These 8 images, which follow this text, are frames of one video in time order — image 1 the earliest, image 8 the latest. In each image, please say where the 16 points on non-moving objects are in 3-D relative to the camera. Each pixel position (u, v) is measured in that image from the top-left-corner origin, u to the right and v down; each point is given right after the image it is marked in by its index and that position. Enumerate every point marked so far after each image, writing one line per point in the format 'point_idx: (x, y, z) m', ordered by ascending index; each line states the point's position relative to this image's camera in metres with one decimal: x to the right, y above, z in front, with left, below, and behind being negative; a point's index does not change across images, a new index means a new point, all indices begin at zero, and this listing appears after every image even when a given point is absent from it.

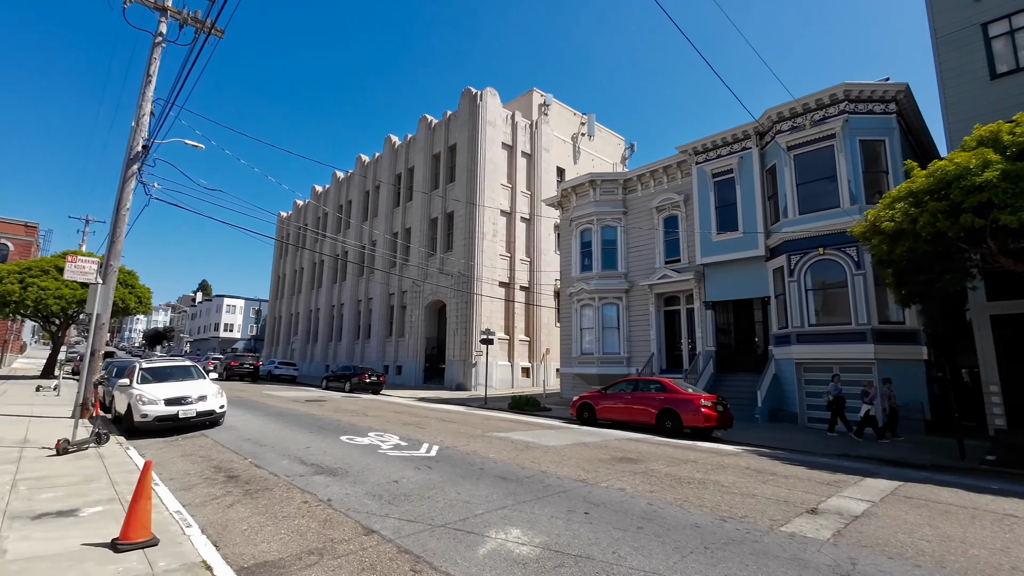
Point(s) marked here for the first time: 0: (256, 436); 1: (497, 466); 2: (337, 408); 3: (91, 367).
0: (-5.4, -3.2, +10.4) m
1: (-0.2, -2.8, +7.6) m
2: (-5.9, -4.1, +16.6) m
3: (-10.6, -2.0, +12.1) m
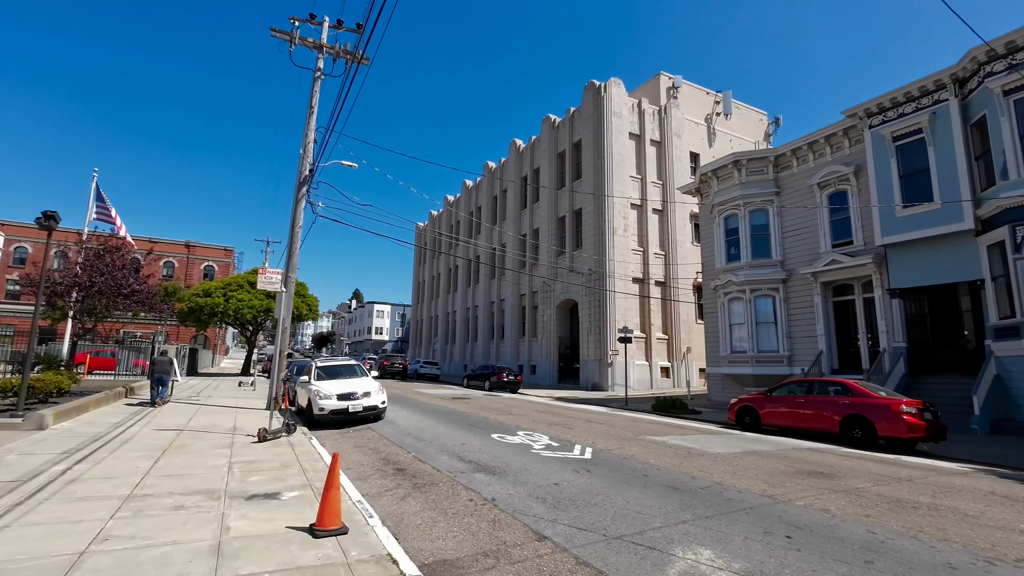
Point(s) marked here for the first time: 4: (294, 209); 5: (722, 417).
0: (-2.2, -3.2, +11.0) m
1: (+2.2, -2.7, +7.0) m
2: (-1.1, -4.1, +17.1) m
3: (-6.7, -2.2, +13.9) m
4: (-6.9, +2.5, +15.5) m
5: (+6.7, -4.1, +15.7) m
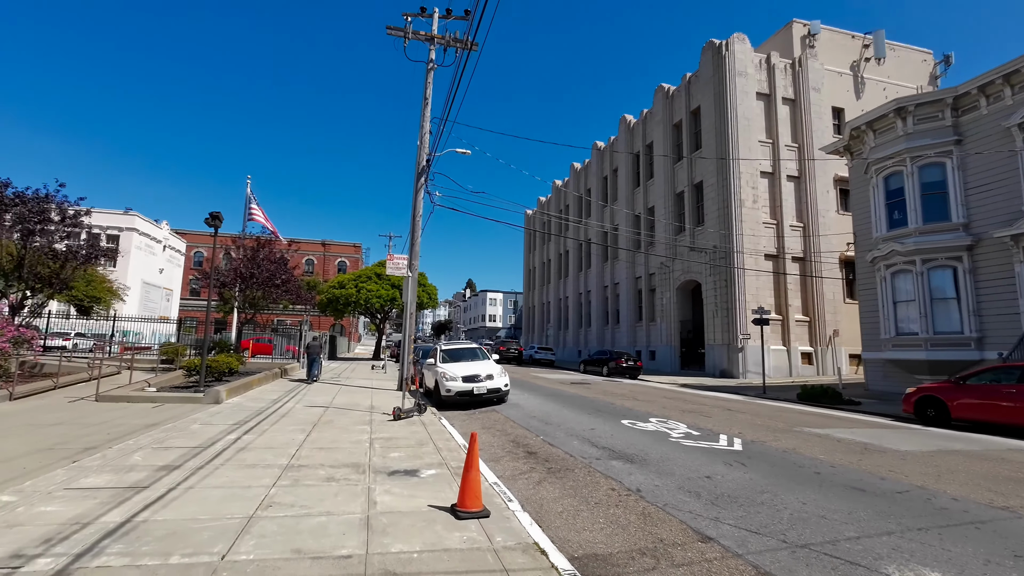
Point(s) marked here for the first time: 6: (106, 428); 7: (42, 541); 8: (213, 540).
0: (+0.6, -2.8, +10.8) m
1: (+4.0, -2.2, +5.9) m
2: (+3.1, -3.5, +16.5) m
3: (-3.2, -1.8, +14.6) m
4: (-3.2, +3.0, +16.1) m
5: (+10.4, -3.3, +13.4) m
6: (-6.5, -2.2, +7.8) m
7: (-3.4, -1.8, +3.5) m
8: (-2.3, -1.9, +3.7) m
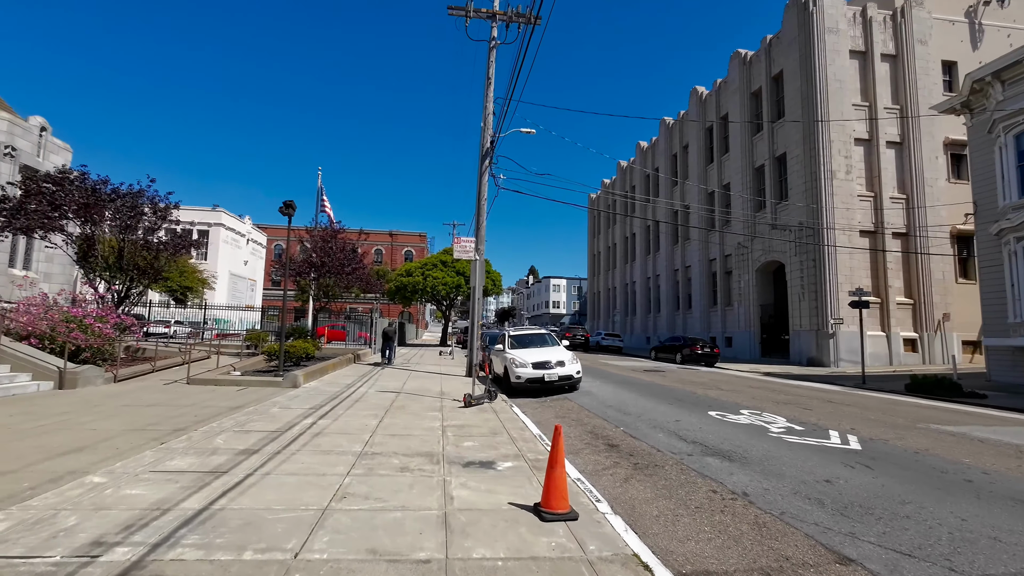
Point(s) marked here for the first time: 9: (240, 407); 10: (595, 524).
0: (+2.2, -2.4, +10.1) m
1: (+4.8, -1.9, +4.9) m
2: (+5.4, -2.9, +15.6) m
3: (-1.2, -1.4, +14.4) m
4: (-1.0, +3.4, +15.8) m
5: (+12.2, -2.7, +11.5) m
6: (-5.2, -2.0, +8.1) m
7: (-2.8, -1.7, +3.5) m
8: (-1.6, -1.8, +3.5) m
9: (-4.7, -2.0, +8.4) m
10: (+0.7, -1.9, +4.0) m
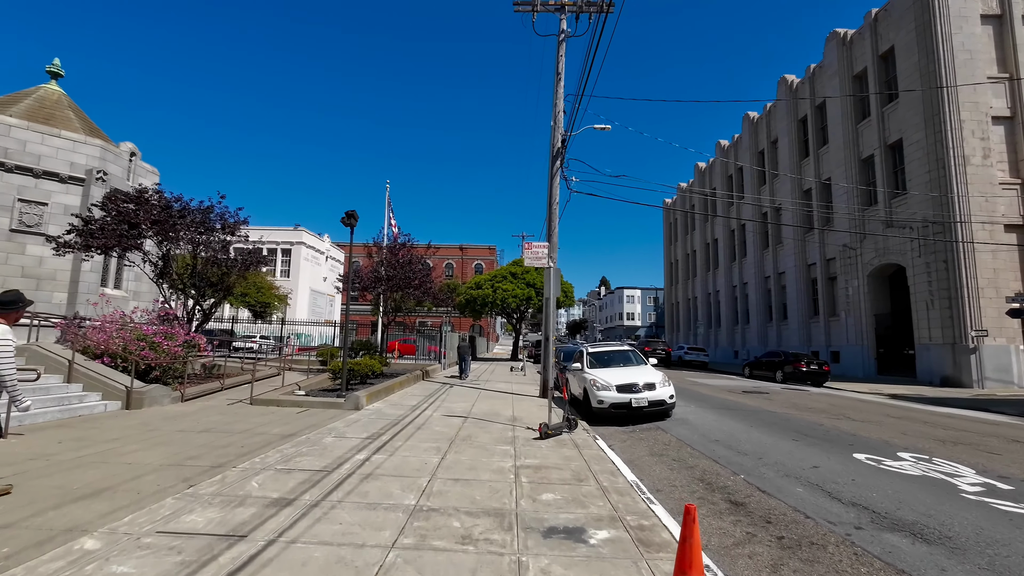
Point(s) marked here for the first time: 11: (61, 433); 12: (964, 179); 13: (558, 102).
0: (+3.6, -2.5, +8.3) m
1: (+5.5, -1.9, +2.8) m
2: (+7.6, -3.1, +13.2) m
3: (+0.9, -1.7, +13.1) m
4: (+1.2, +3.1, +14.5) m
5: (+13.7, -2.7, +8.3) m
6: (-4.0, -2.2, +7.4) m
7: (-2.2, -1.8, +2.4) m
8: (-1.1, -1.8, +2.3) m
9: (-3.4, -2.3, +7.6) m
10: (+1.3, -2.0, +2.5) m
11: (-6.6, -2.1, +7.1) m
12: (+18.3, +4.4, +19.8) m
13: (+1.4, +5.9, +15.4) m
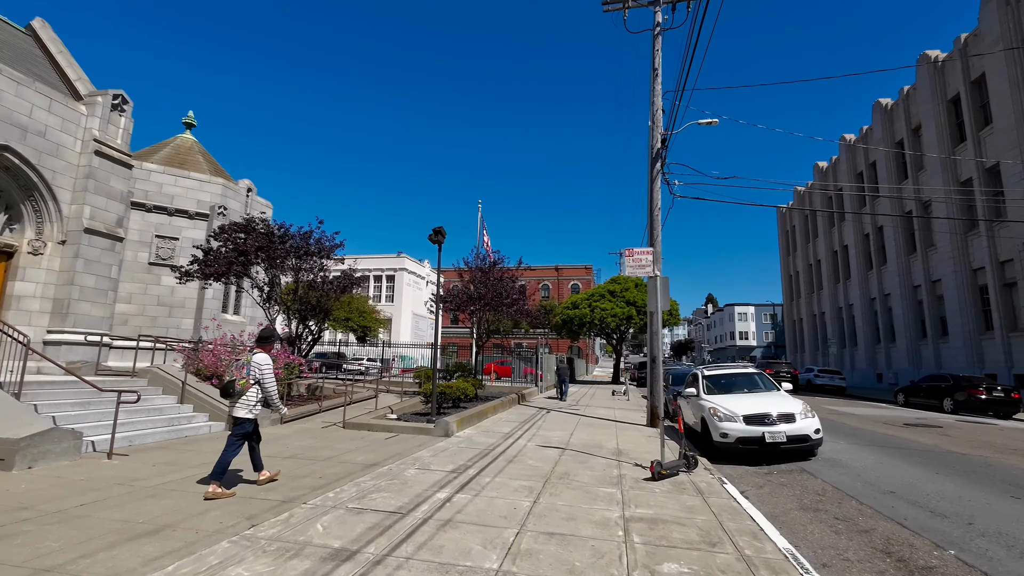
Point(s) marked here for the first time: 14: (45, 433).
0: (+5.1, -2.6, +6.4) m
1: (+5.8, -1.7, +0.6) m
2: (+9.9, -3.3, +10.4) m
3: (+3.4, -2.0, +11.6) m
4: (+3.8, +2.7, +13.2) m
5: (+15.0, -2.4, +4.3) m
6: (-2.6, -2.5, +6.9) m
7: (-1.8, -1.8, +1.8) m
8: (-0.7, -1.8, +1.4) m
9: (-2.0, -2.5, +7.0) m
10: (+1.6, -1.9, +1.1) m
11: (-5.2, -2.5, +7.2) m
12: (+21.6, +4.4, +15.0) m
13: (+4.1, +5.4, +14.1) m
14: (-6.0, -1.9, +6.3) m
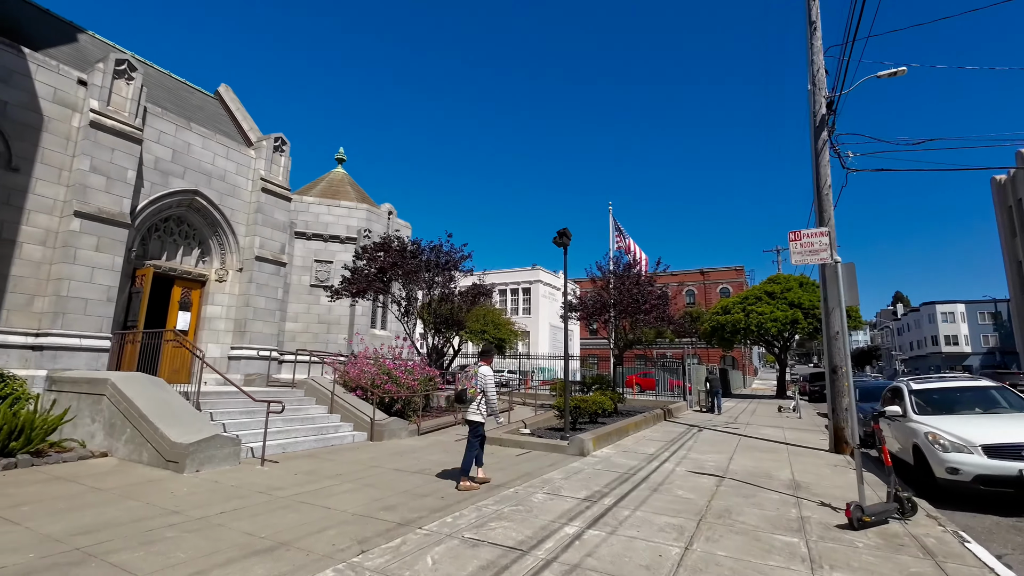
0: (+6.4, -2.3, +3.9) m
1: (+5.5, -1.2, -1.9) m
2: (+12.2, -2.8, +6.3) m
3: (+6.2, -1.9, +9.4) m
4: (+6.8, +2.8, +10.9) m
5: (+15.4, -1.6, -0.8) m
6: (-0.8, -2.6, +6.5) m
7: (-1.5, -1.8, +1.4) m
8: (-0.5, -1.7, +0.8) m
9: (-0.2, -2.6, +6.4) m
10: (+1.6, -1.6, -0.2) m
11: (-3.2, -2.7, +7.5) m
12: (+24.3, +5.4, +7.8) m
13: (+7.3, +5.6, +11.8) m
14: (-4.2, -2.1, +6.9) m
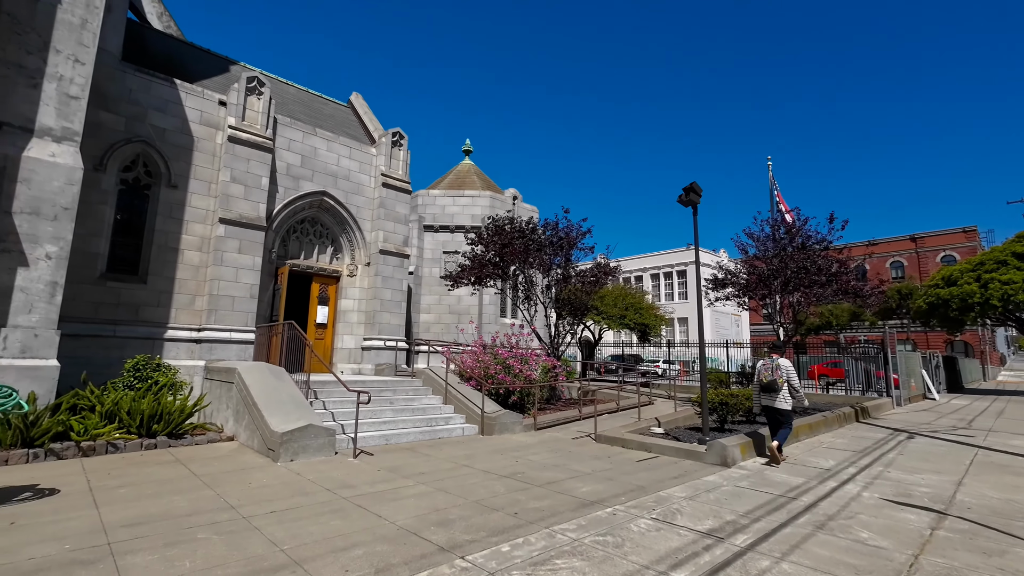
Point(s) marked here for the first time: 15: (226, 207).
0: (+6.3, -1.6, +0.6) m
1: (+3.5, -0.8, -4.6) m
2: (+12.6, -1.7, +1.1) m
3: (+7.8, -1.1, +5.8) m
4: (+8.6, +3.7, +7.1) m
5: (+13.2, -0.6, -6.7) m
6: (+0.3, -2.3, +5.4) m
7: (-2.0, -1.6, +0.7) m
8: (-1.3, -1.5, -0.2) m
9: (+0.9, -2.2, +5.1) m
10: (+0.4, -1.4, -1.8) m
11: (-1.7, -2.5, +7.1) m
12: (+24.0, +7.1, -1.4) m
13: (+9.2, +6.5, +7.8) m
14: (-2.9, -2.0, +6.8) m
15: (-6.1, +1.7, +10.4) m
